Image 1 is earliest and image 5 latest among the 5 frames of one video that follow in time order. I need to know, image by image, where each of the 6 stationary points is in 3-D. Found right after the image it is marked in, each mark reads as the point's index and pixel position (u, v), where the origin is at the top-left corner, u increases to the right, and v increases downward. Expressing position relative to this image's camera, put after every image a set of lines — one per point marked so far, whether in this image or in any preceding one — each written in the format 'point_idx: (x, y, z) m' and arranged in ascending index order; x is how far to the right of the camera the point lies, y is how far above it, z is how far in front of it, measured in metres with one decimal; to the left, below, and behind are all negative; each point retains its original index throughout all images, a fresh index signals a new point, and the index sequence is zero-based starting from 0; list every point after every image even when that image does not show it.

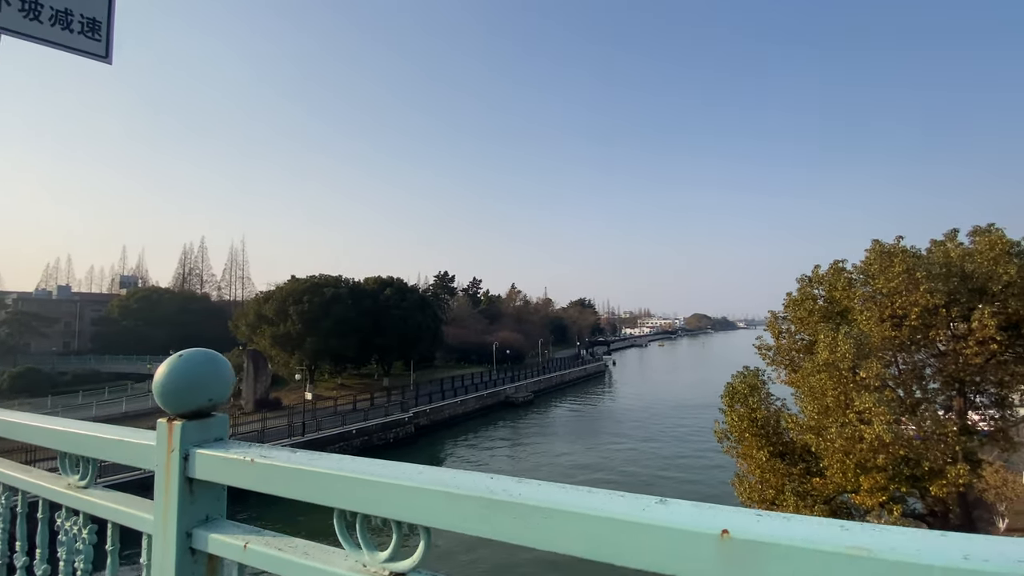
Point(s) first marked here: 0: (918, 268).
0: (+4.2, +0.2, +4.9) m
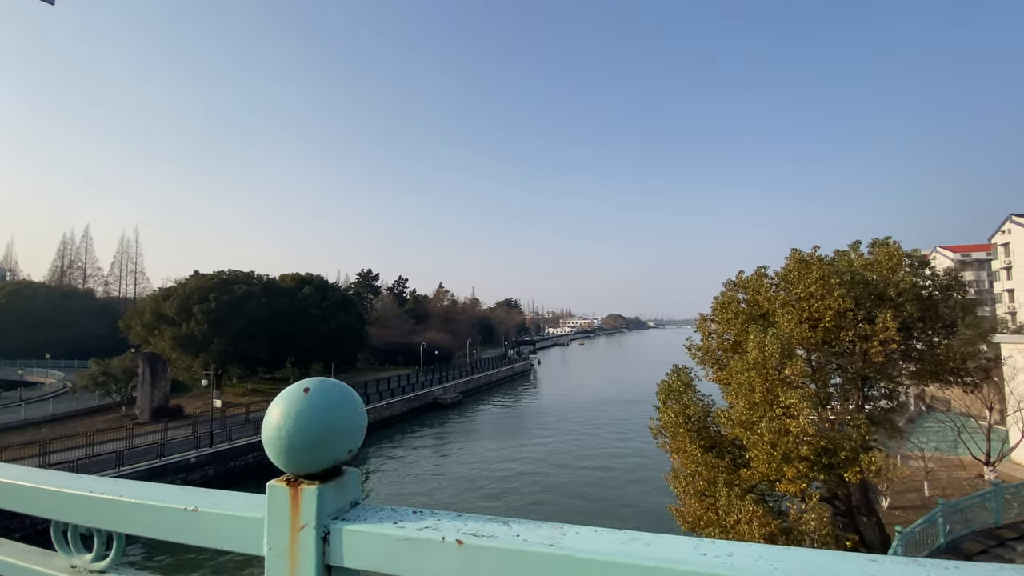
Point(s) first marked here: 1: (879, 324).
0: (+3.6, +0.1, +5.4) m
1: (+4.0, -0.4, +5.1) m
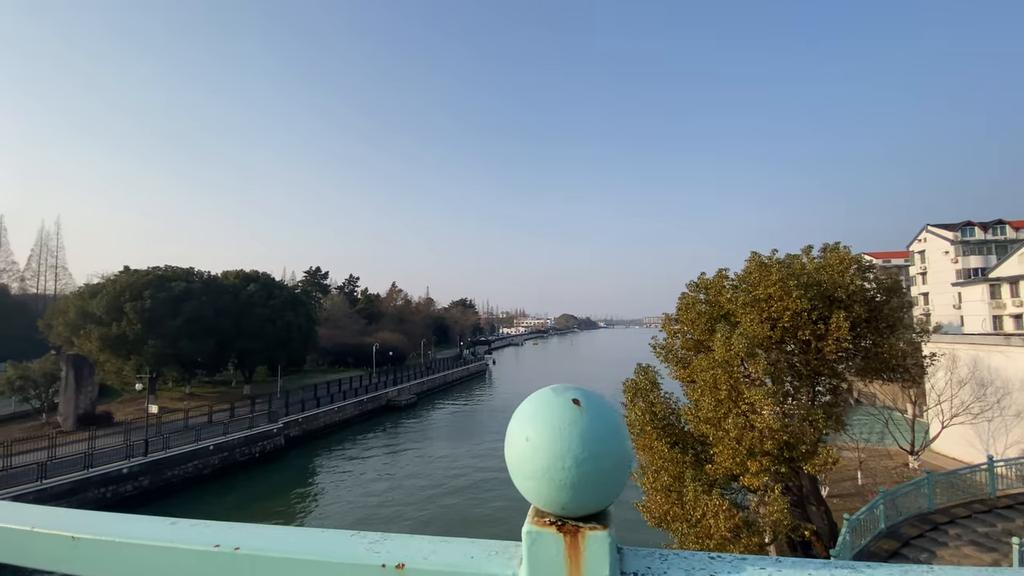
0: (+3.3, +0.1, +5.7) m
1: (+3.7, -0.4, +5.5) m
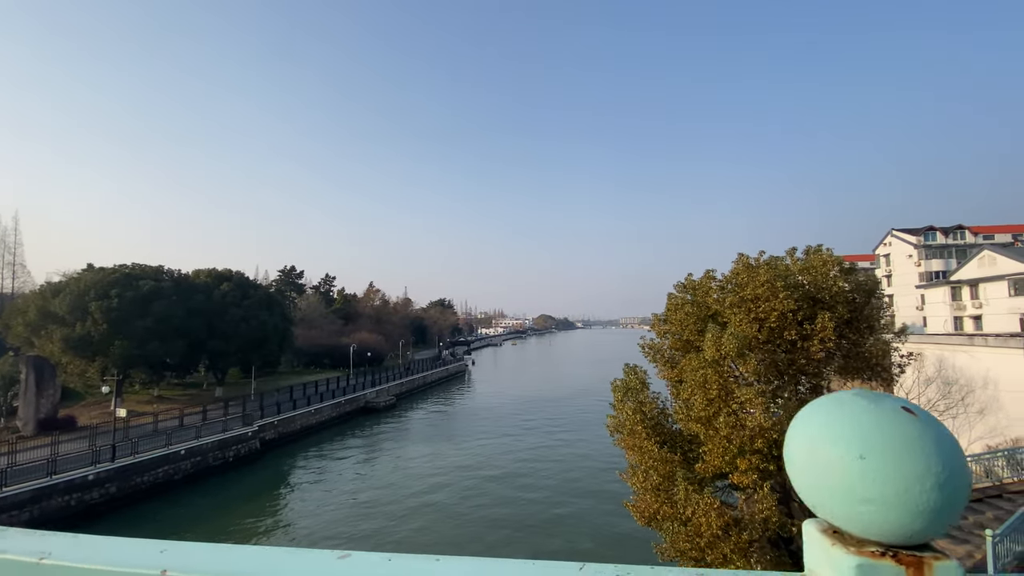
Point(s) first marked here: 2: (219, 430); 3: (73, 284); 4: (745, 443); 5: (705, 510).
0: (+3.2, +0.1, +5.8) m
1: (+3.6, -0.4, +5.6) m
2: (-10.7, -5.2, +17.4) m
3: (-17.6, +0.2, +19.1) m
4: (+2.4, -1.6, +5.0) m
5: (+2.1, -2.4, +5.2) m
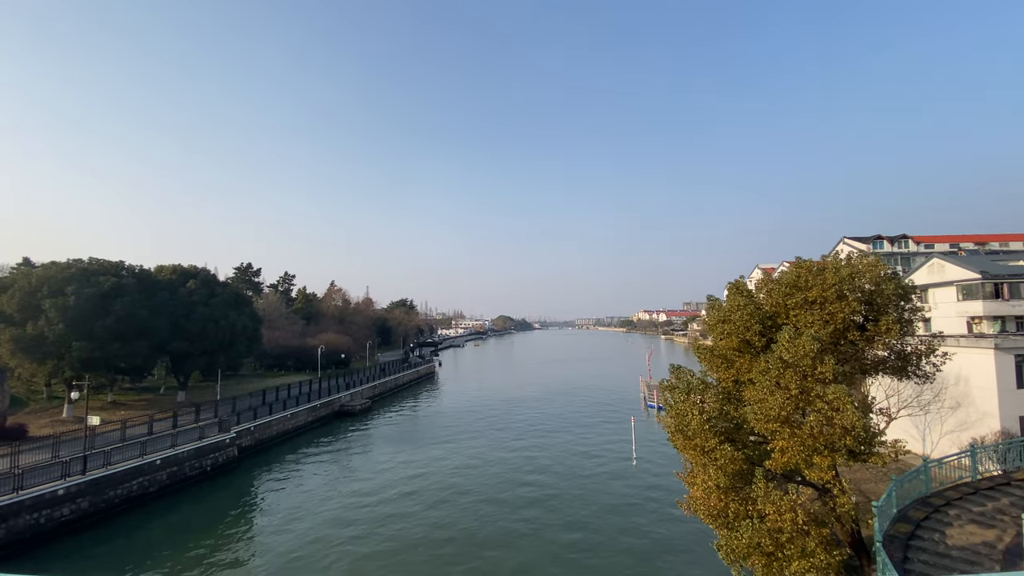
0: (+4.1, +0.1, +6.1) m
1: (+4.5, -0.5, +5.9) m
2: (-10.9, -5.1, +16.3) m
3: (-17.9, +0.3, +17.3) m
4: (+3.4, -1.7, +5.2) m
5: (+3.1, -2.5, +5.4) m
